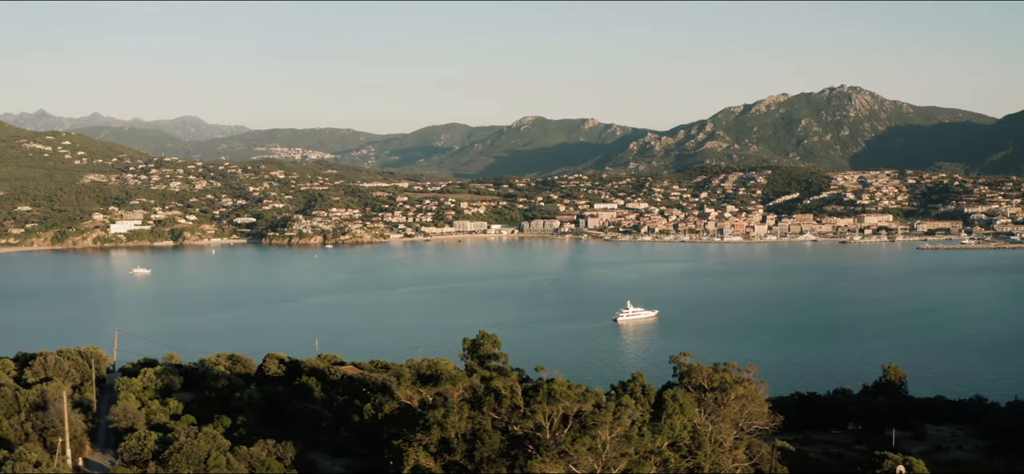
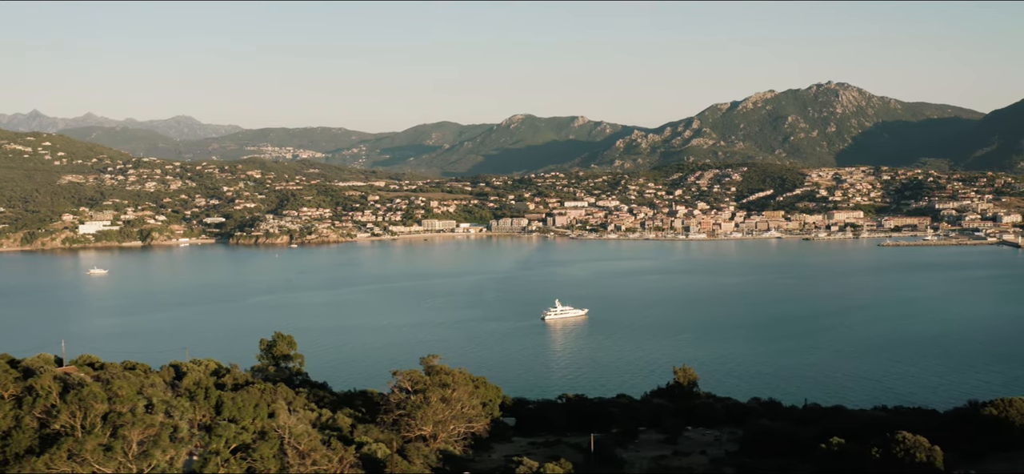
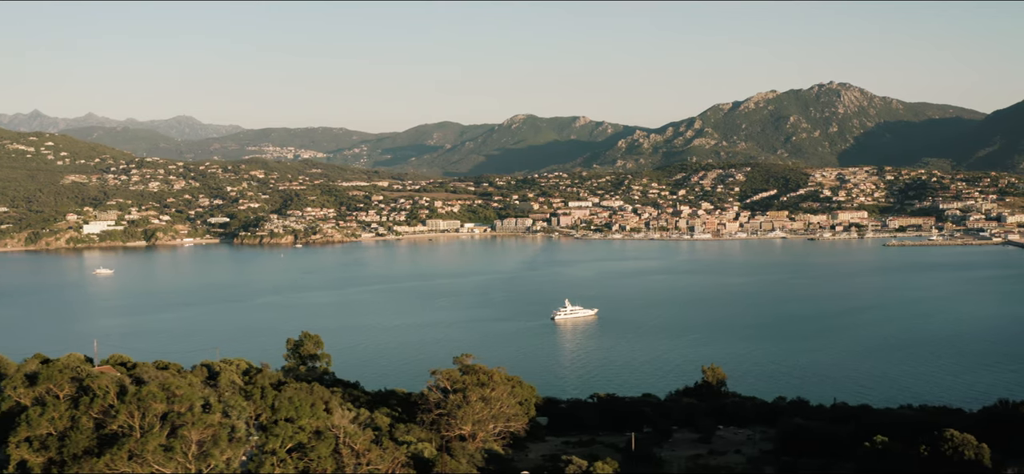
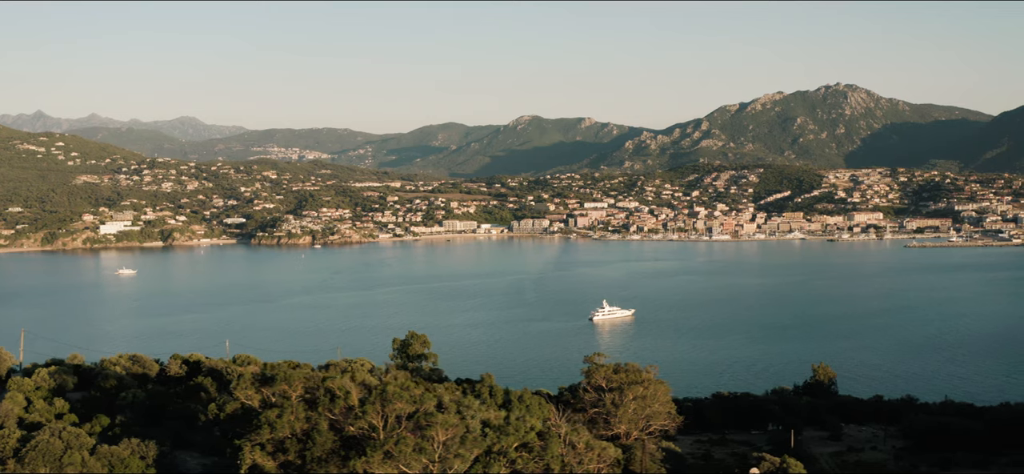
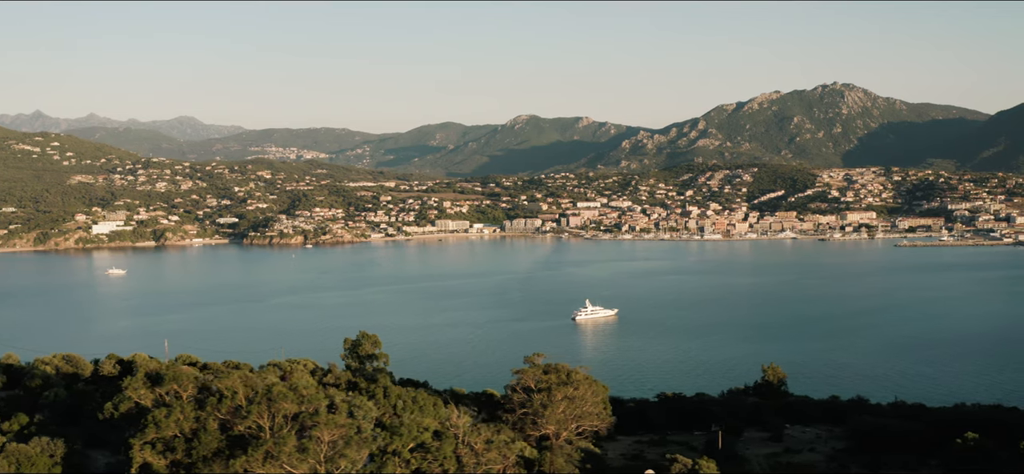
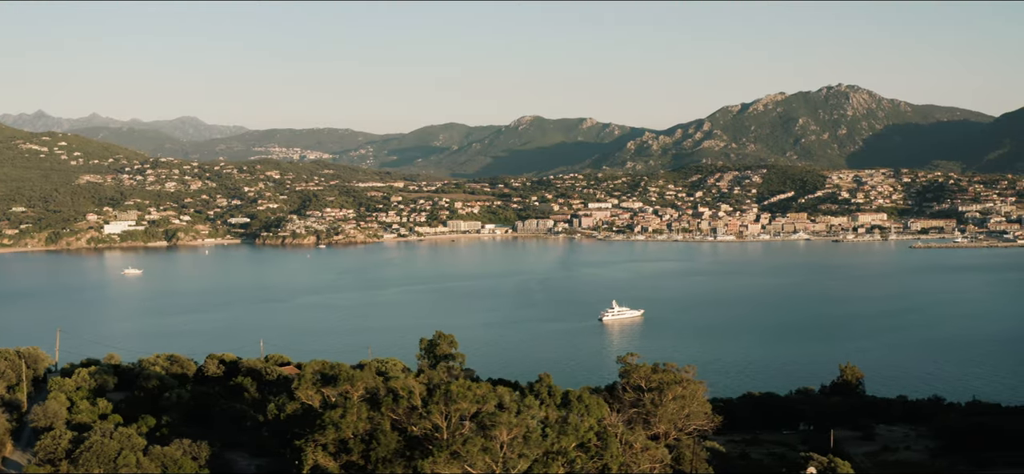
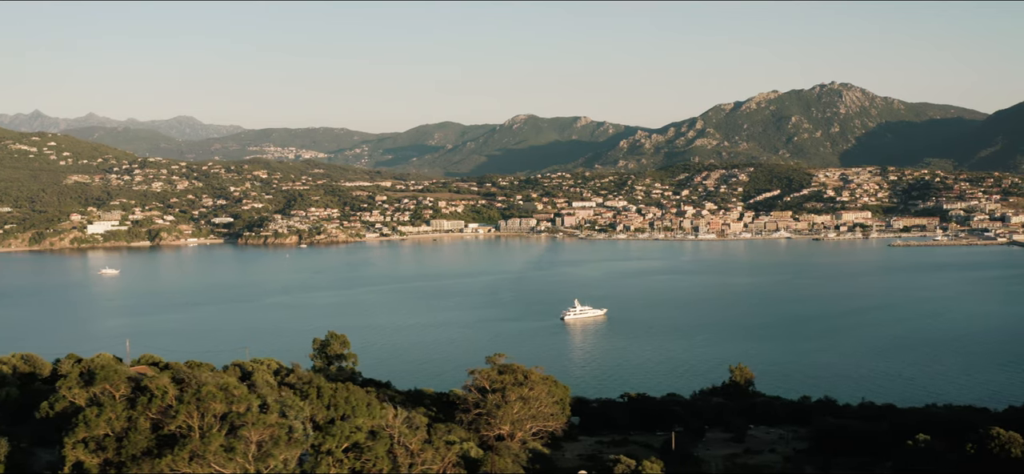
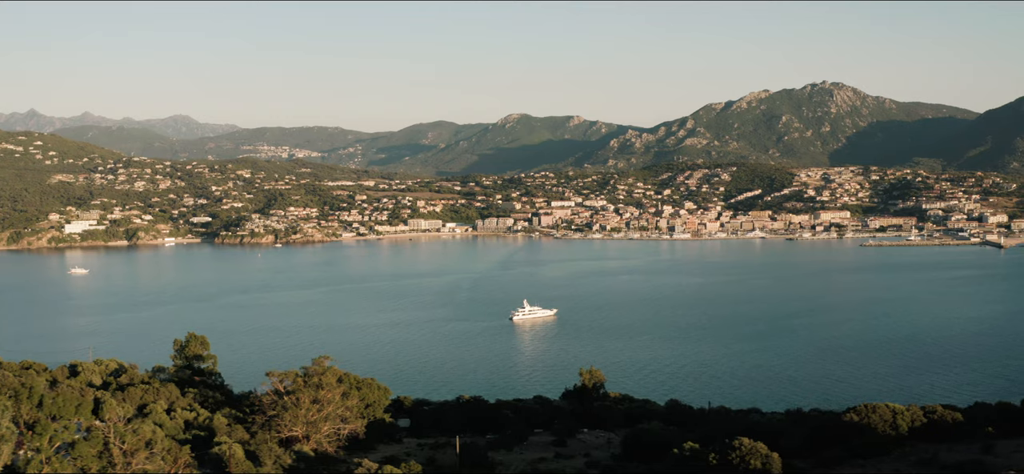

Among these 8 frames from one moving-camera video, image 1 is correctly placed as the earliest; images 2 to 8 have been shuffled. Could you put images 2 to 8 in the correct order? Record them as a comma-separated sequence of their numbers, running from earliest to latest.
6, 4, 5, 7, 3, 2, 8
